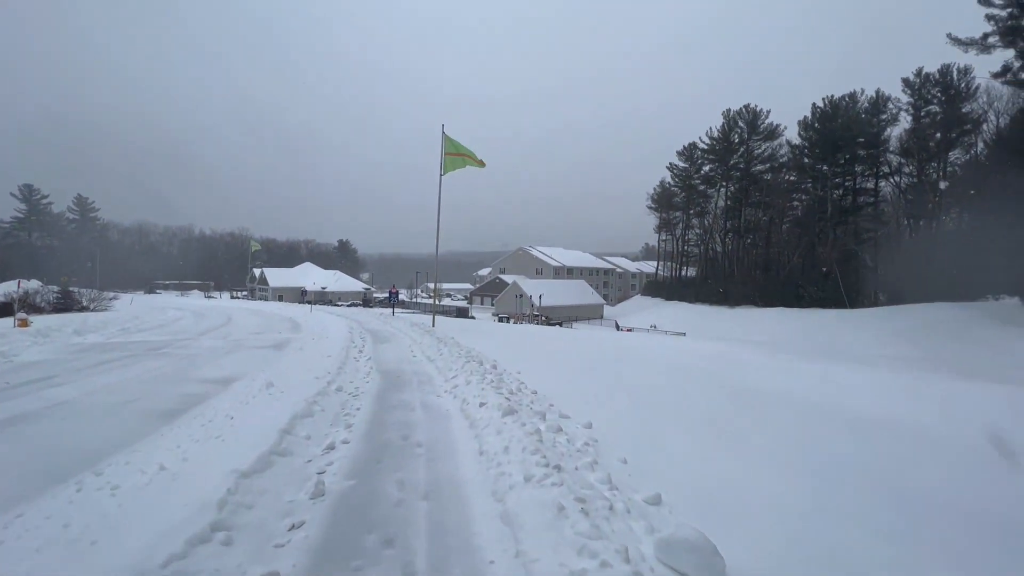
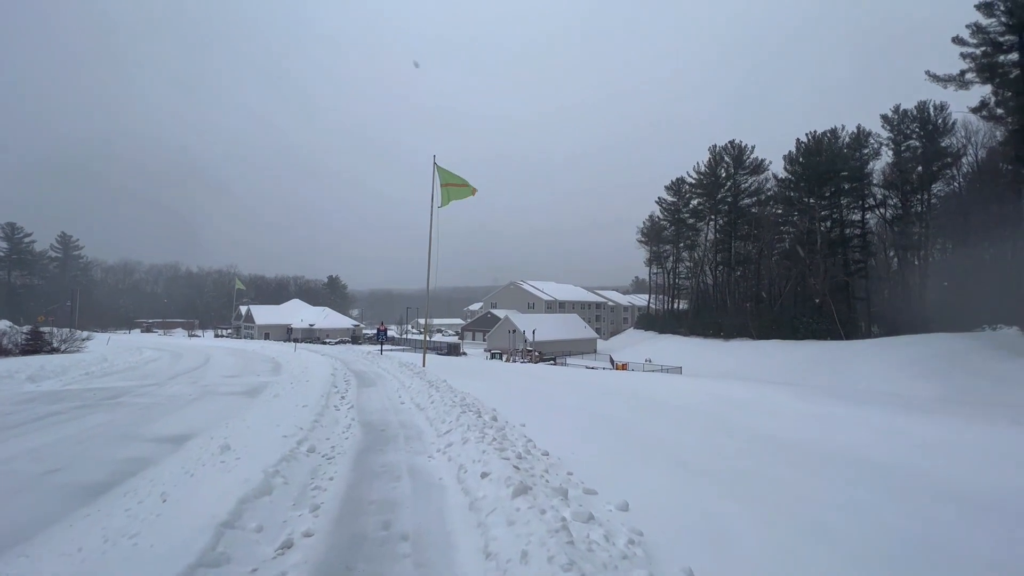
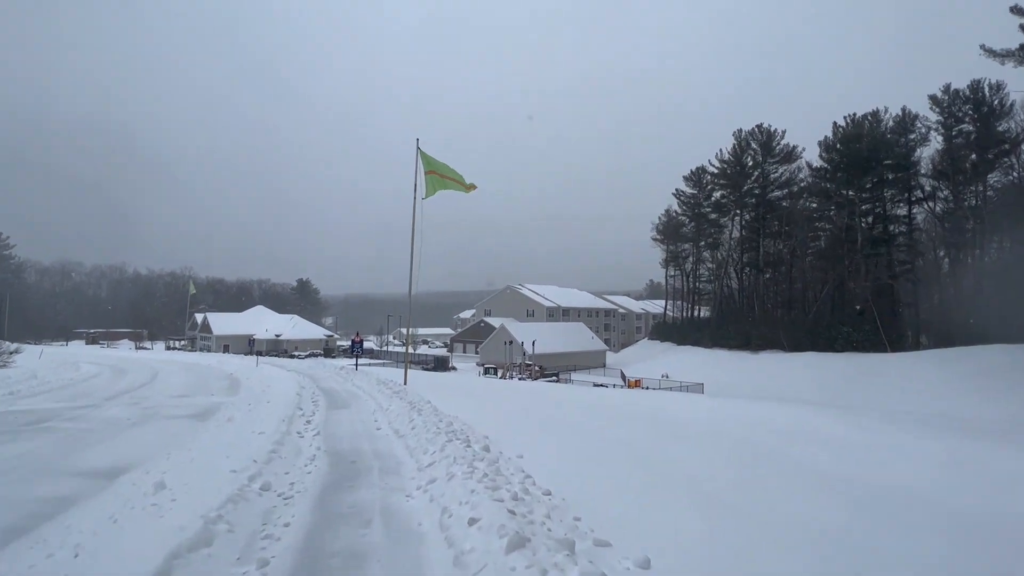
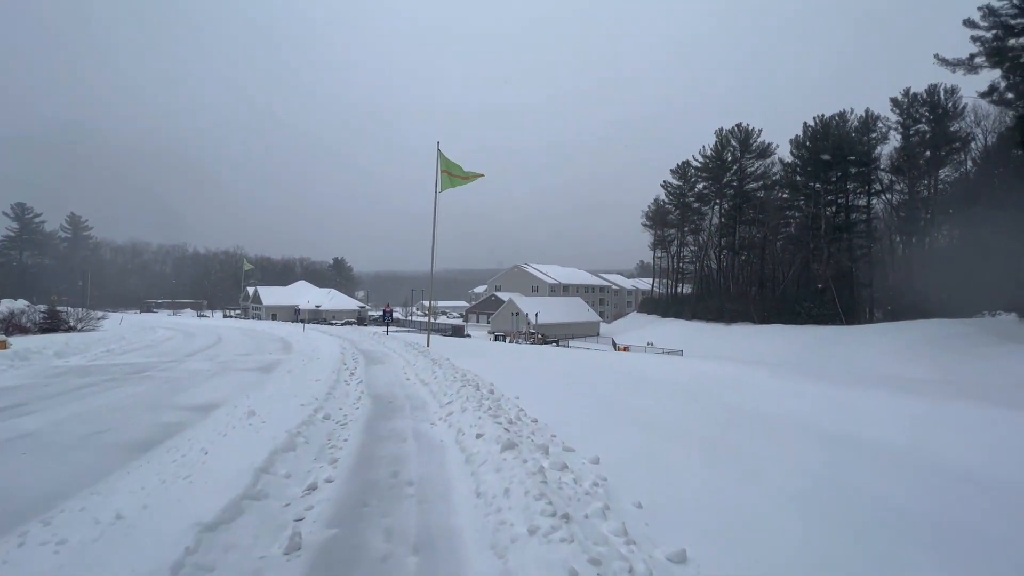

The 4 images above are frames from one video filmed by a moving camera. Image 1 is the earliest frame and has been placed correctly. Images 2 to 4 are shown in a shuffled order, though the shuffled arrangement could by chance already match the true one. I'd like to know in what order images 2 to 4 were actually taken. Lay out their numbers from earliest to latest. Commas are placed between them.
4, 2, 3
